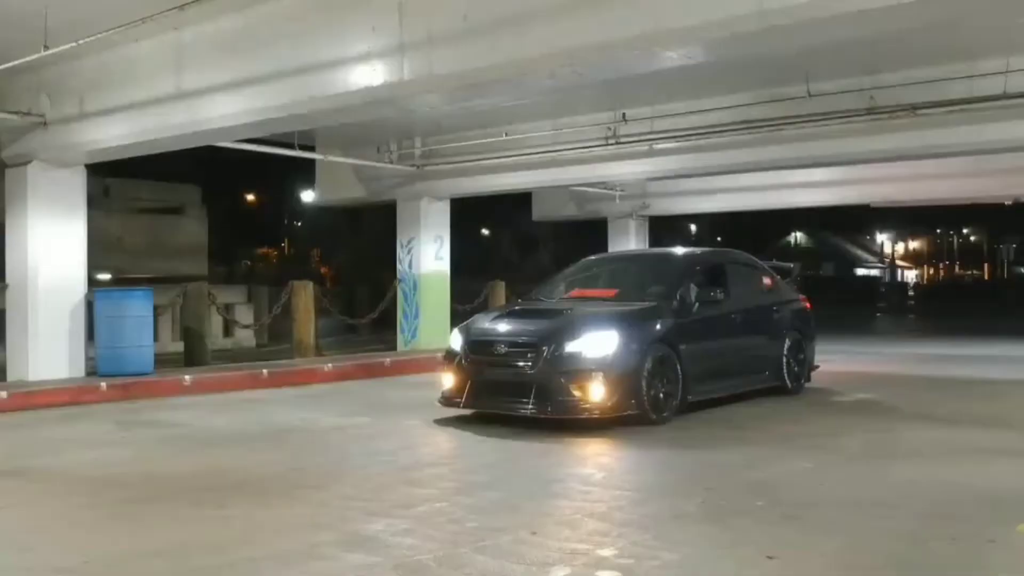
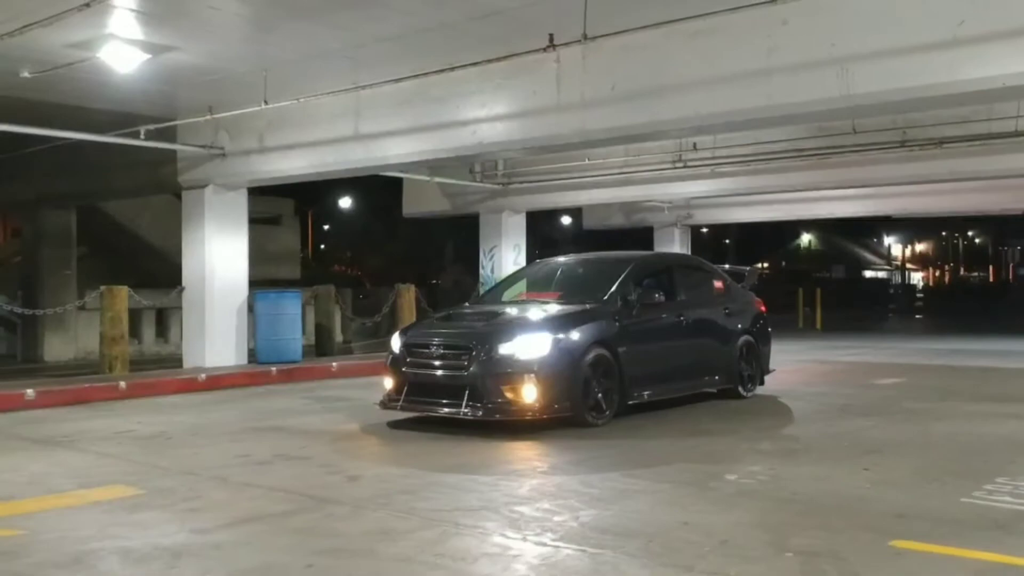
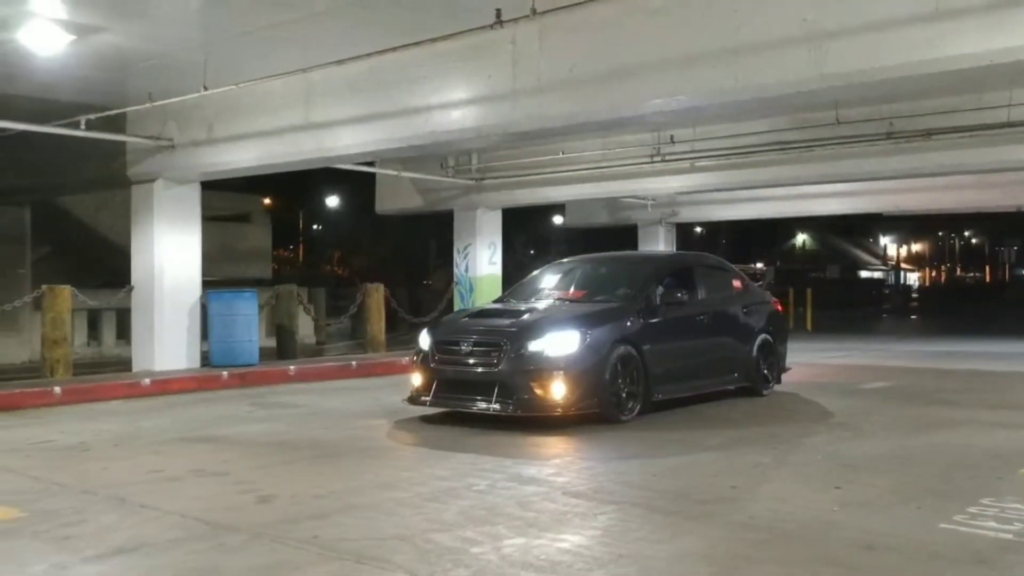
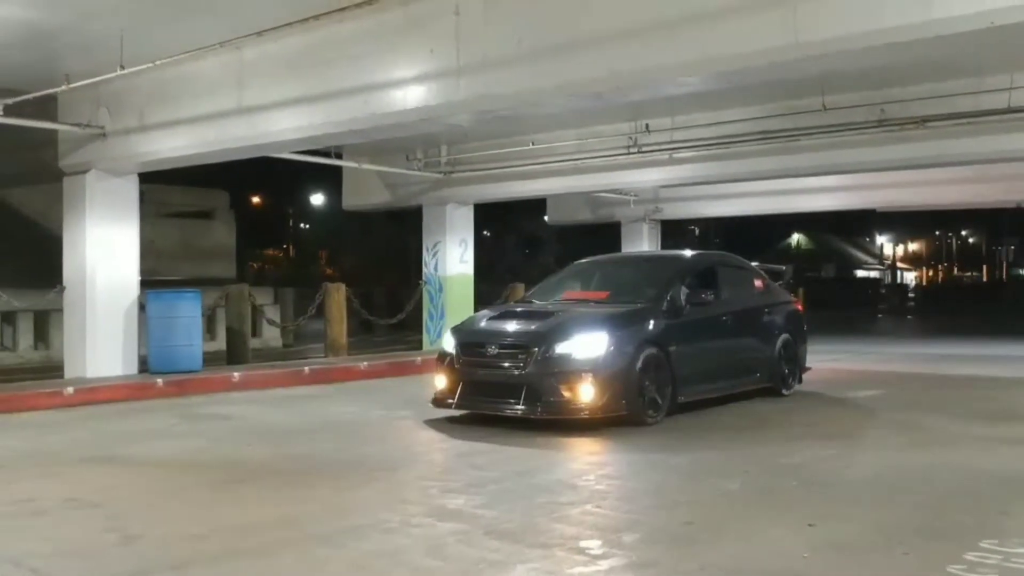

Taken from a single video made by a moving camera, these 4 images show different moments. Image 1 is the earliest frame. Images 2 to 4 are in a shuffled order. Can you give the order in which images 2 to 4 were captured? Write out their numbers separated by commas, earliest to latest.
4, 3, 2
